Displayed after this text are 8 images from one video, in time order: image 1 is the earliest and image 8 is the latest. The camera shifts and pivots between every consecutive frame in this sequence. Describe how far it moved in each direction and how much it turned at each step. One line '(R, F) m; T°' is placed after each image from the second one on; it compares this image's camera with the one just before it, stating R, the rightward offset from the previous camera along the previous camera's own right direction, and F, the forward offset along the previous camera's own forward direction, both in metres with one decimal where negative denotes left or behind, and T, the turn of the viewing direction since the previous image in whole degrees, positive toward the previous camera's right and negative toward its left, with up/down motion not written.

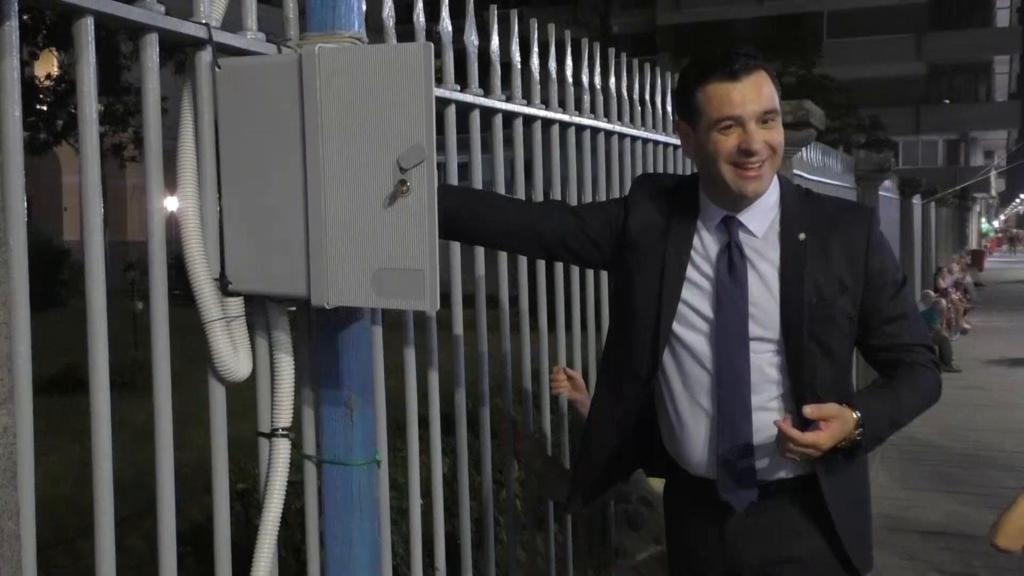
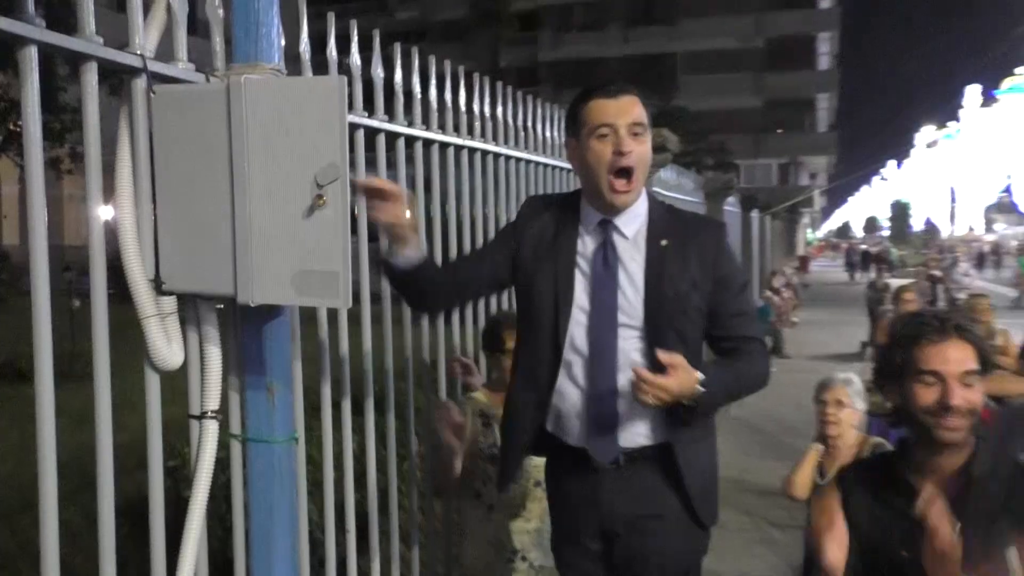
(+0.1, -0.5) m; +6°
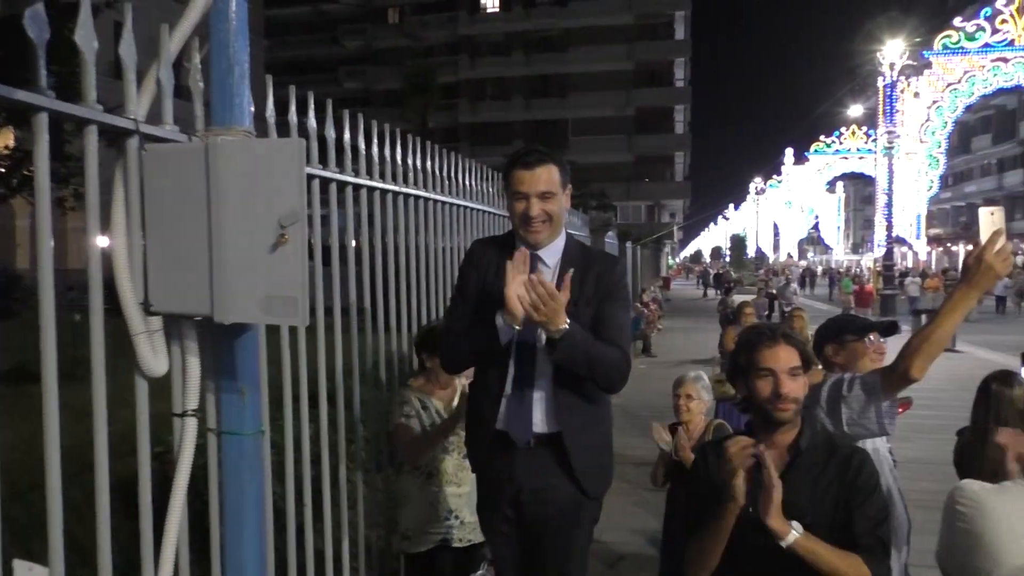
(-0.1, -0.8) m; +8°
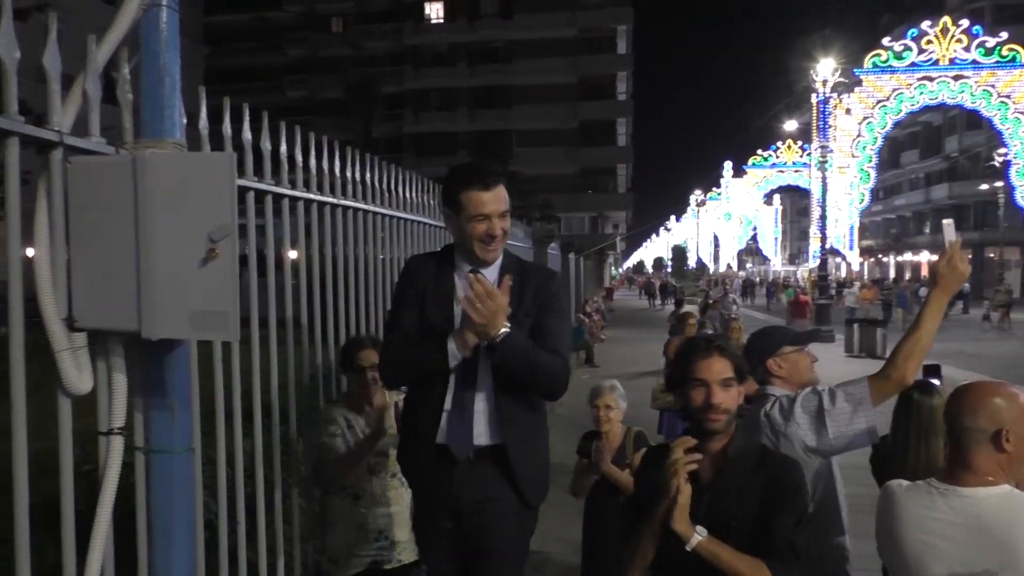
(+0.2, 0.0) m; +3°
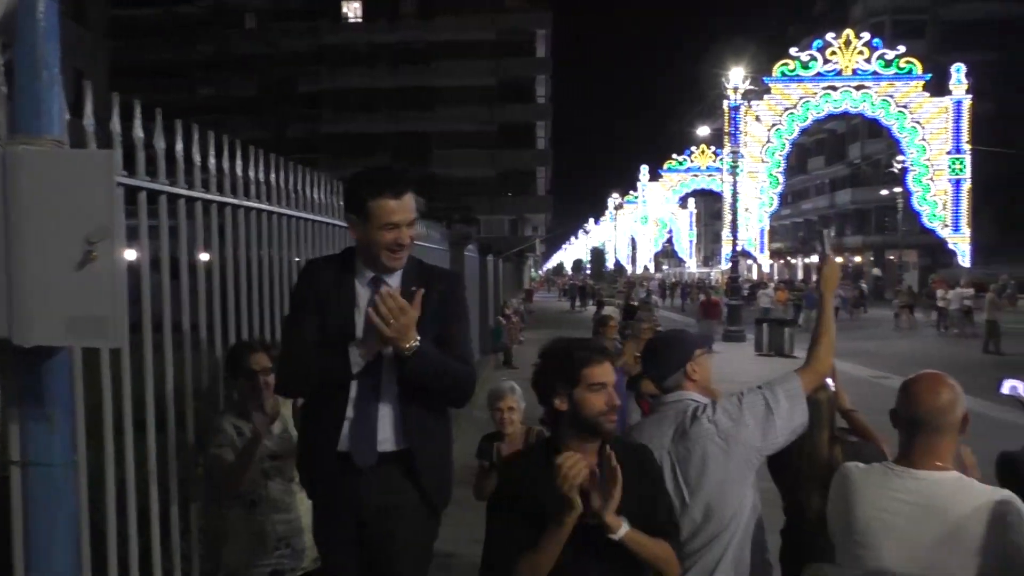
(+0.3, 0.0) m; +4°
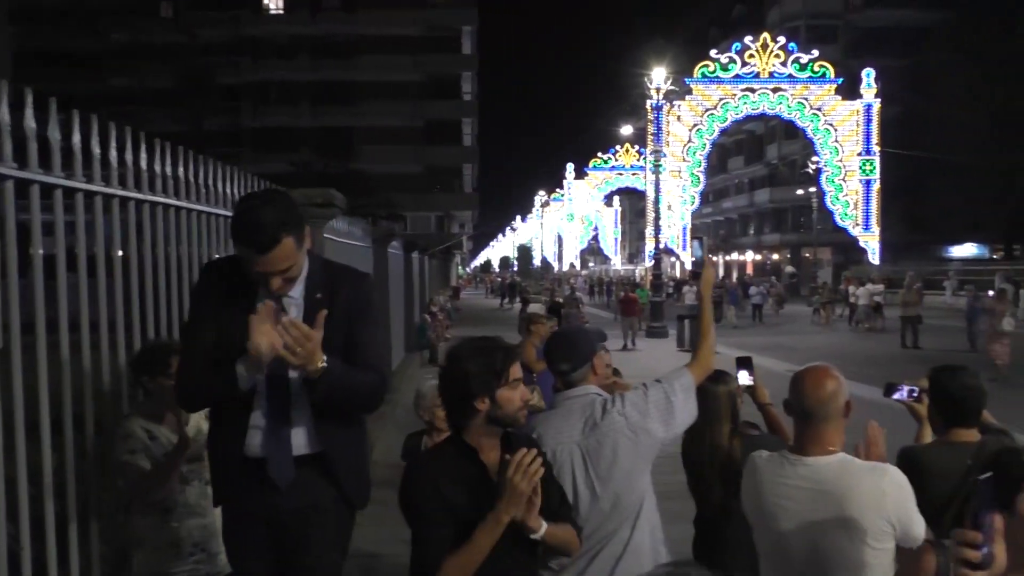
(+0.2, 0.0) m; +4°
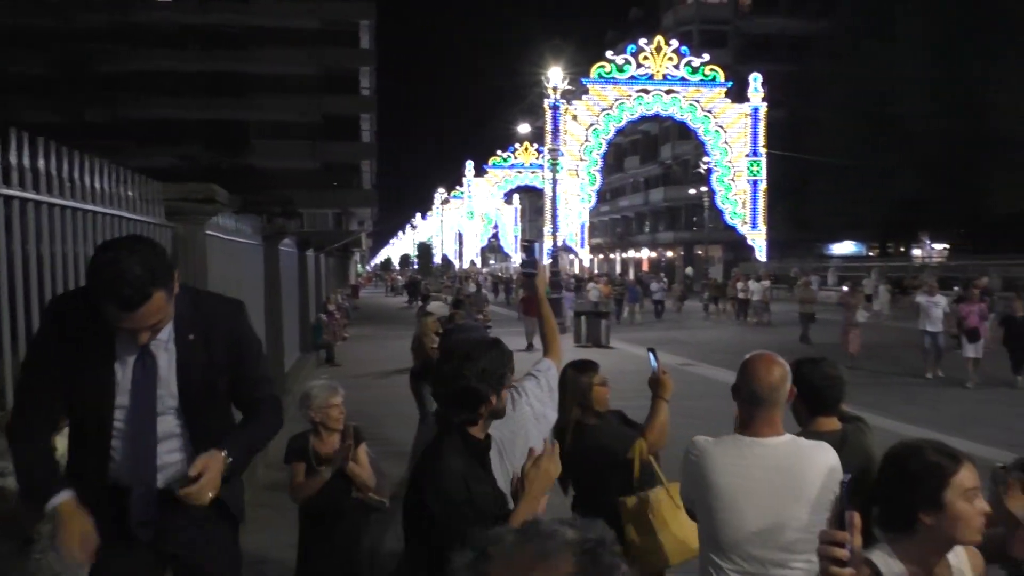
(+0.3, 0.0) m; +5°
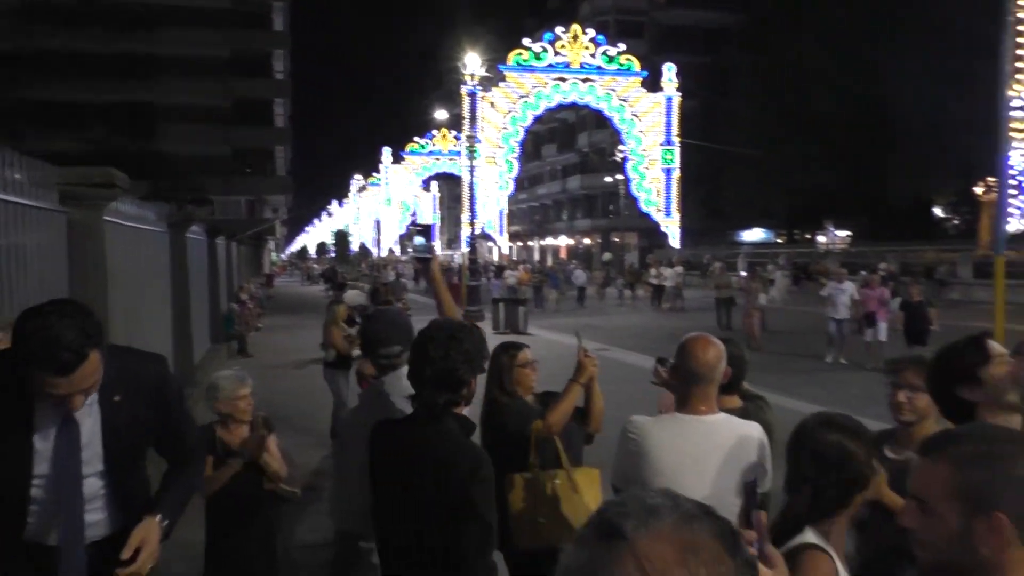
(+0.3, 0.0) m; +4°
